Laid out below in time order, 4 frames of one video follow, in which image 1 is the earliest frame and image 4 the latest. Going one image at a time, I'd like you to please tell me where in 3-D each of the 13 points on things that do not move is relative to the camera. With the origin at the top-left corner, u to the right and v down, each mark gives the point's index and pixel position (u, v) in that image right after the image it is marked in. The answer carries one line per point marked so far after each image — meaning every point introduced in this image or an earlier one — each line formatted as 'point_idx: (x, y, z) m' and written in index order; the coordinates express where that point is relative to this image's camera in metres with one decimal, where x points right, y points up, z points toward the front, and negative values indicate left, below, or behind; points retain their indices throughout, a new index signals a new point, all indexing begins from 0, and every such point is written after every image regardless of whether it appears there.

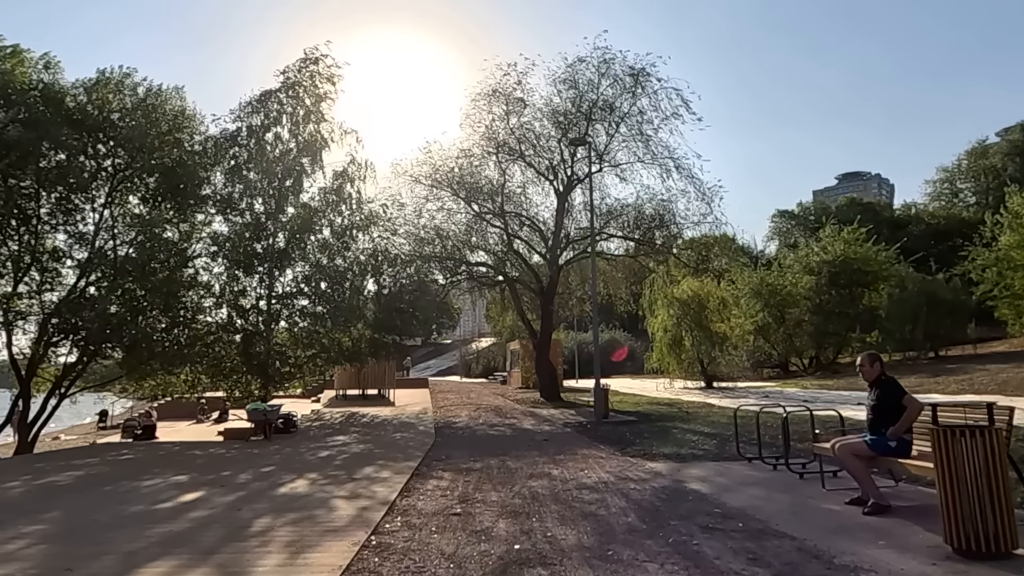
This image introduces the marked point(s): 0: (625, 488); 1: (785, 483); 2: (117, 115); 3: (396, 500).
0: (+1.2, -2.1, +7.9) m
1: (+2.9, -2.1, +7.9) m
2: (-9.2, +4.0, +17.2) m
3: (-1.1, -2.0, +7.0) m
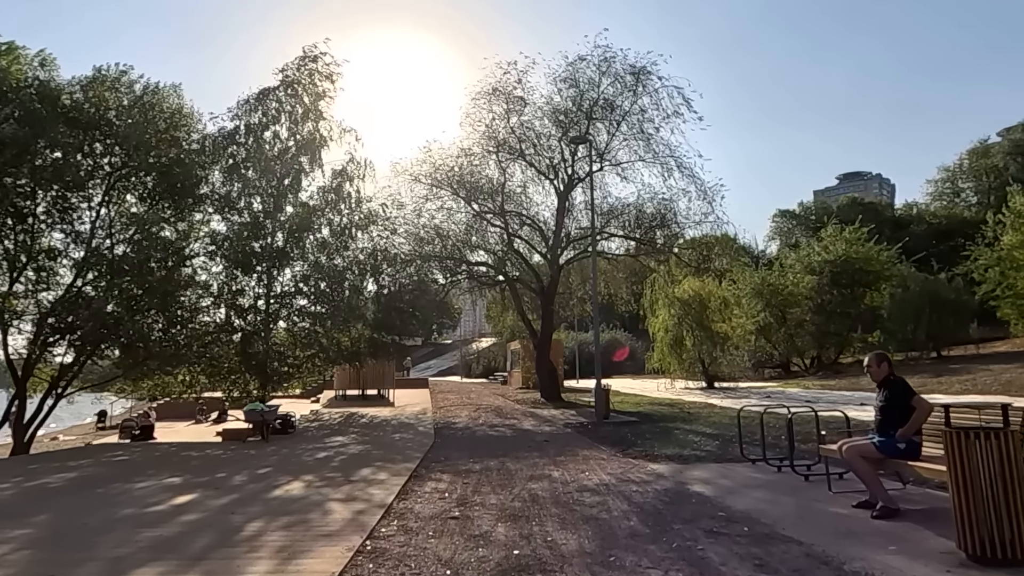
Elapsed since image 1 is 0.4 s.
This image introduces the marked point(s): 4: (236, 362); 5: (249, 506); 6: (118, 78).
0: (+1.2, -2.1, +7.7) m
1: (+2.9, -2.1, +7.7) m
2: (-9.2, +4.1, +17.1) m
3: (-1.1, -2.0, +6.8) m
4: (-6.8, -1.8, +18.1) m
5: (-2.4, -1.9, +6.6) m
6: (-9.5, +5.1, +17.8) m
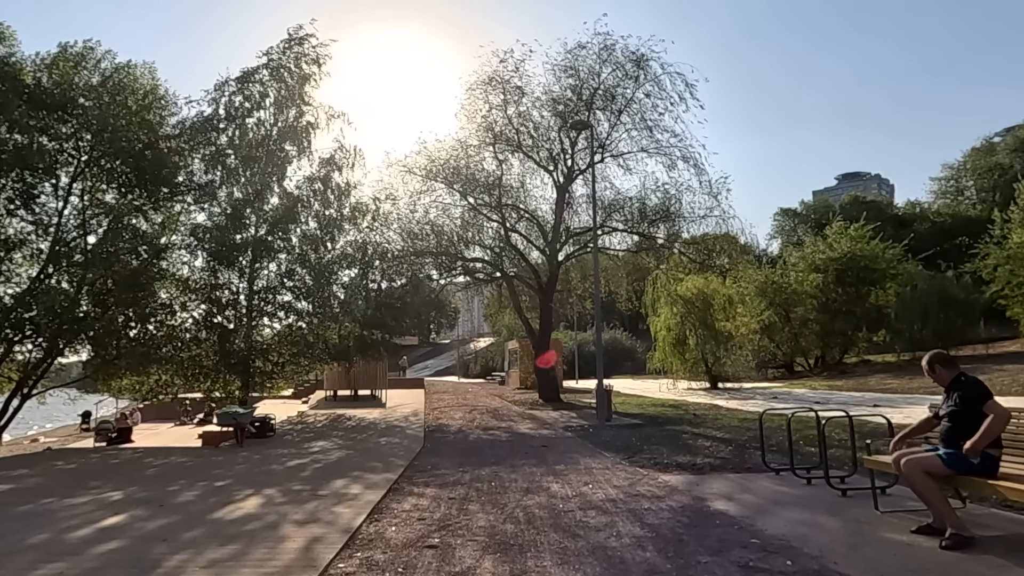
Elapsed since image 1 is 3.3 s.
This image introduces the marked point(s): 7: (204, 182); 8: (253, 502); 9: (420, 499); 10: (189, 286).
0: (+1.1, -2.0, +6.6) m
1: (+2.8, -1.9, +6.6) m
2: (-9.3, +4.2, +16.0) m
3: (-1.2, -1.9, +5.7) m
4: (-6.9, -1.7, +17.0) m
5: (-2.4, -1.8, +5.5) m
6: (-9.6, +5.2, +16.6) m
7: (-7.2, +2.5, +17.2) m
8: (-2.4, -2.0, +6.8) m
9: (-0.9, -2.0, +7.1) m
10: (-7.3, +0.1, +16.8) m
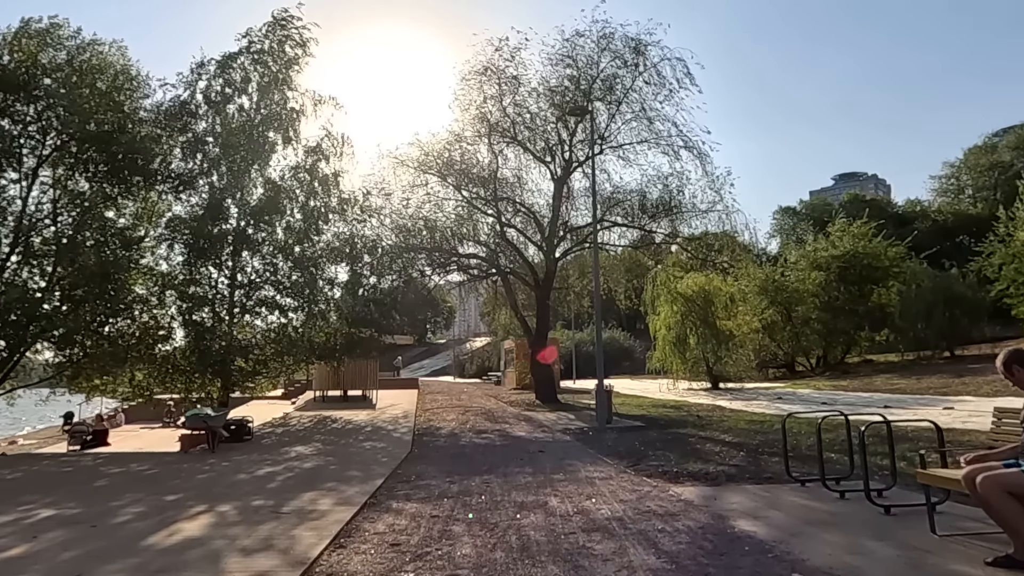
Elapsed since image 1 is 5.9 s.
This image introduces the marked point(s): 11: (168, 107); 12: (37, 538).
0: (+1.1, -1.9, +5.7) m
1: (+2.8, -1.8, +5.7) m
2: (-9.4, +4.3, +15.0) m
3: (-1.2, -1.7, +4.8) m
4: (-7.0, -1.6, +16.0) m
5: (-2.5, -1.7, +4.5) m
6: (-9.7, +5.3, +15.7) m
7: (-7.3, +2.6, +16.2) m
8: (-2.5, -1.9, +5.8) m
9: (-1.0, -1.9, +6.2) m
10: (-7.5, +0.2, +15.8) m
11: (-7.6, +4.0, +16.4) m
12: (-3.4, -1.8, +5.3) m
